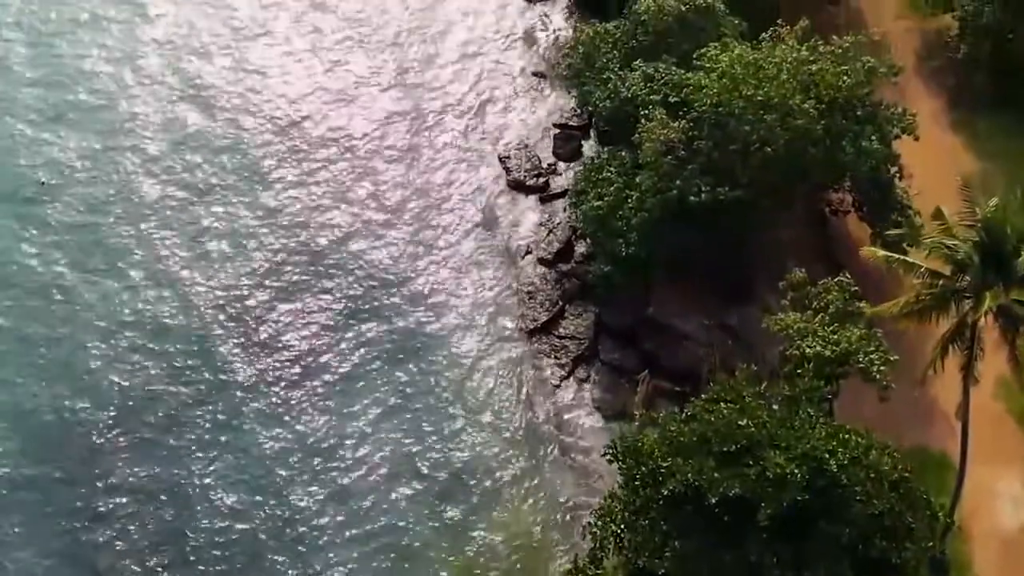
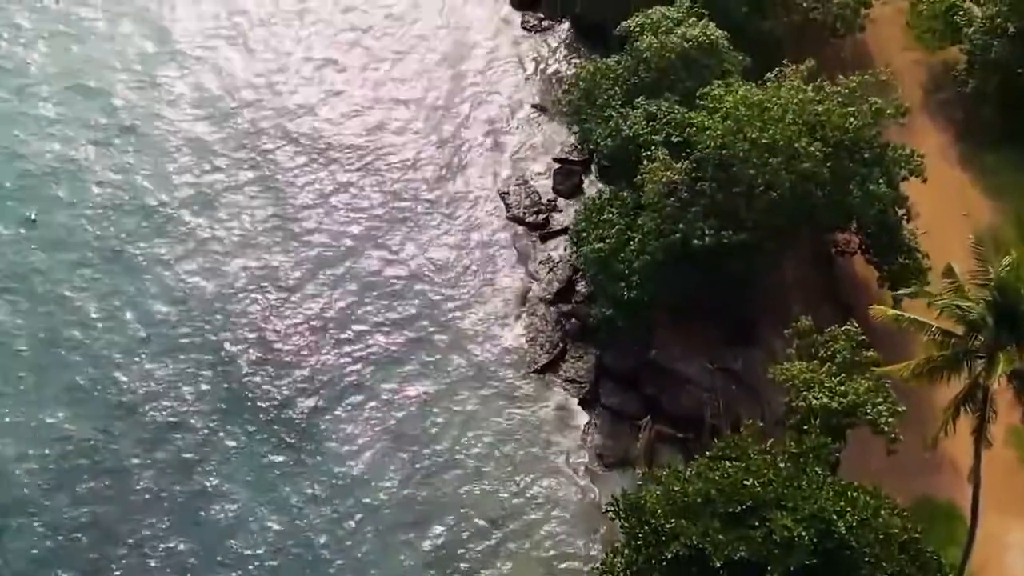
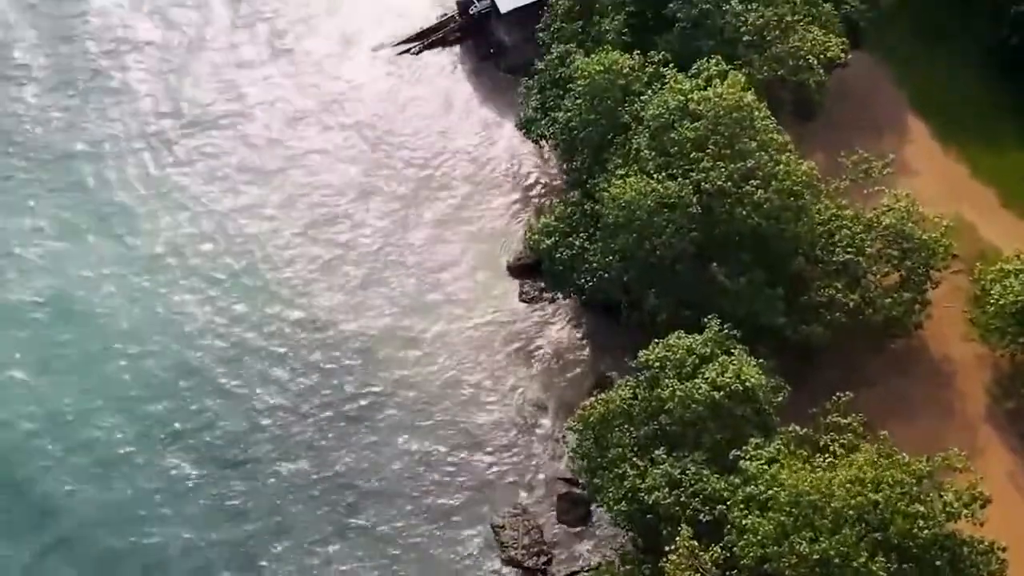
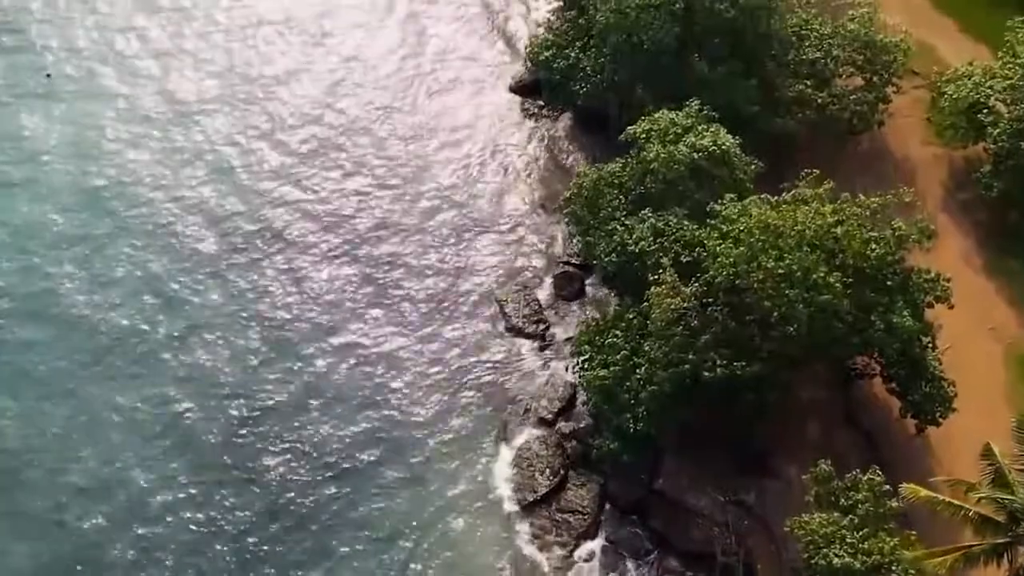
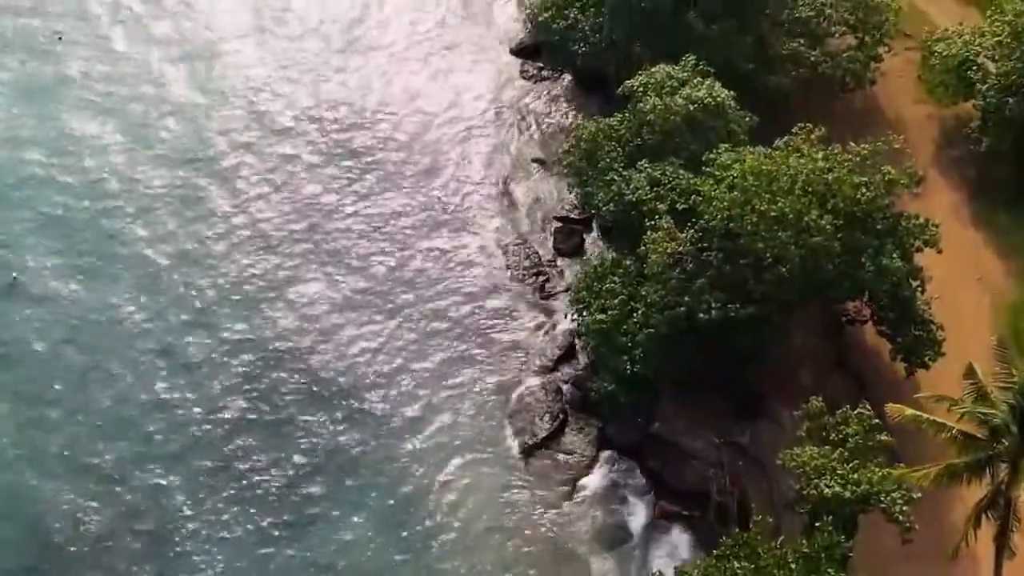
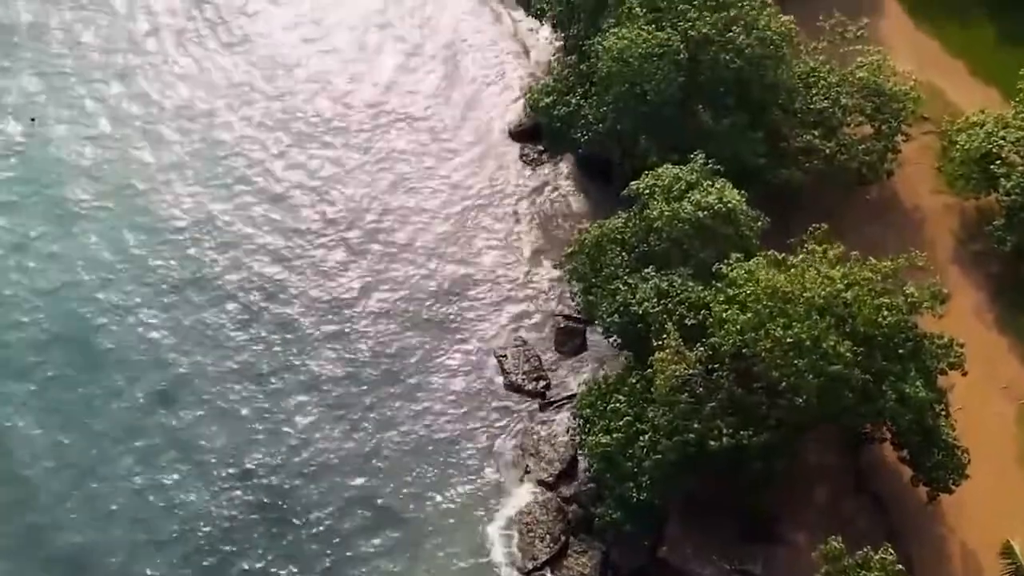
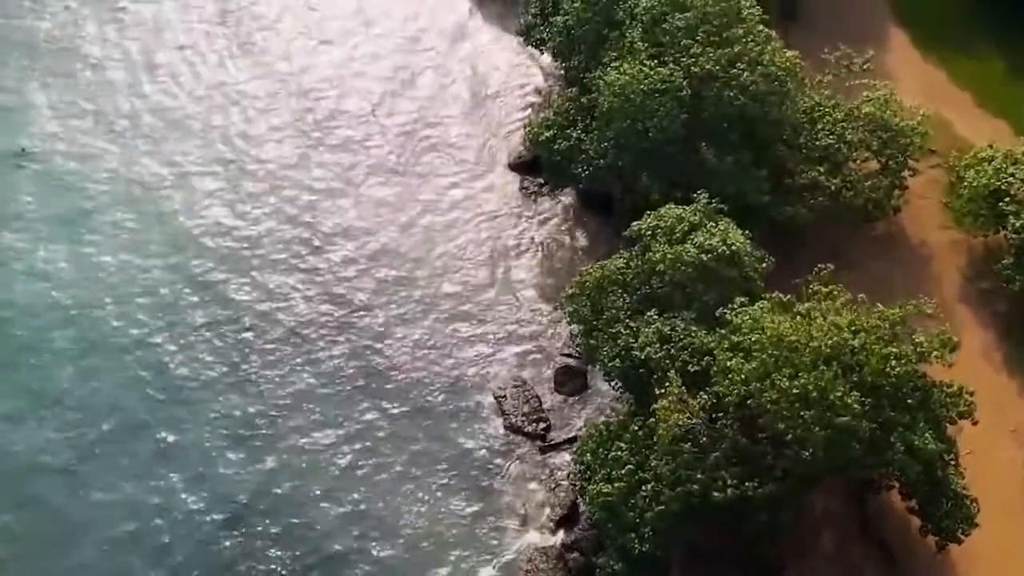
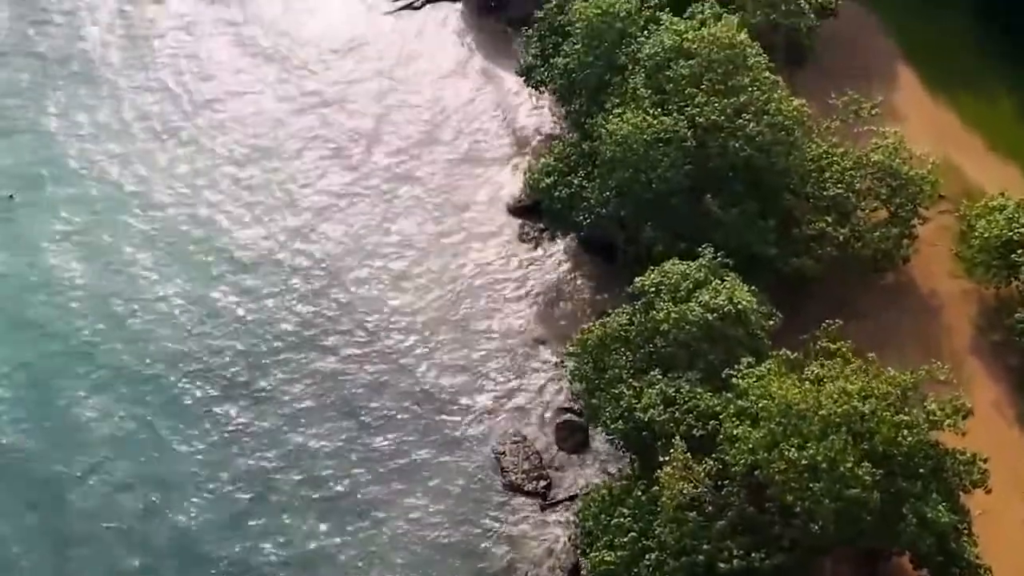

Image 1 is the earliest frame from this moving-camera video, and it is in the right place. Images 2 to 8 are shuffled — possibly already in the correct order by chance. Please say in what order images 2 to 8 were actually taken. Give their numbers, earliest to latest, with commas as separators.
2, 5, 4, 6, 7, 8, 3
